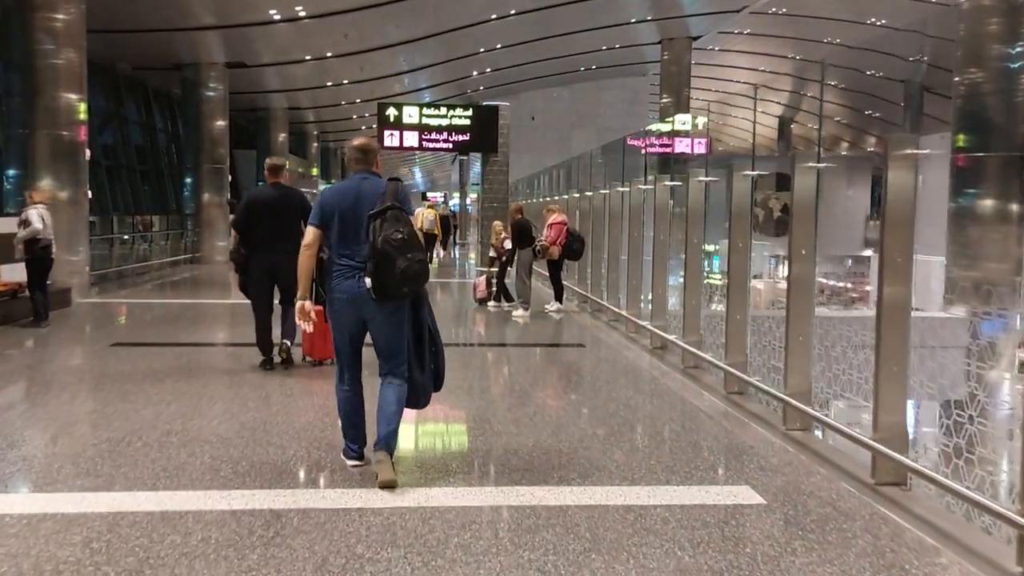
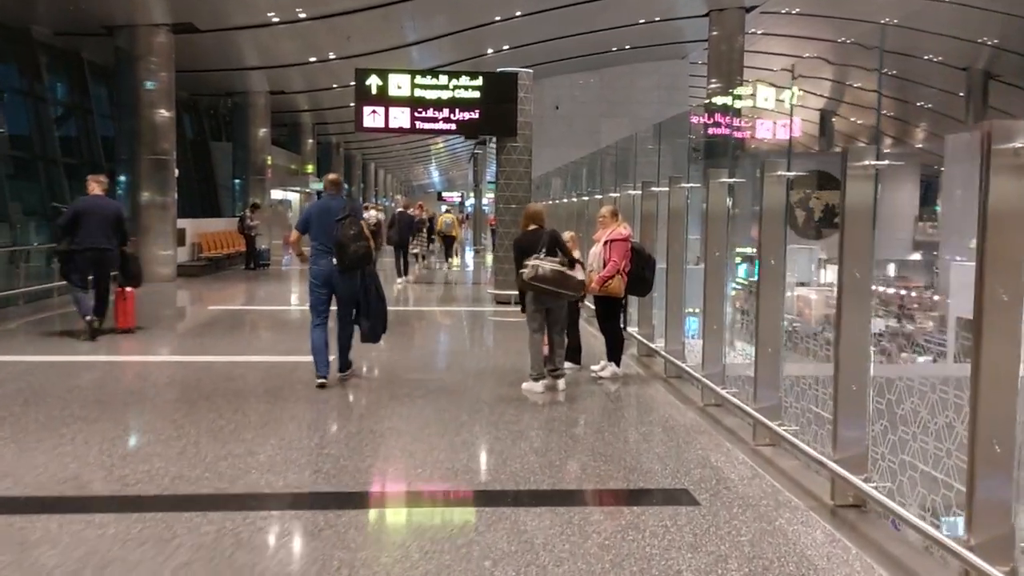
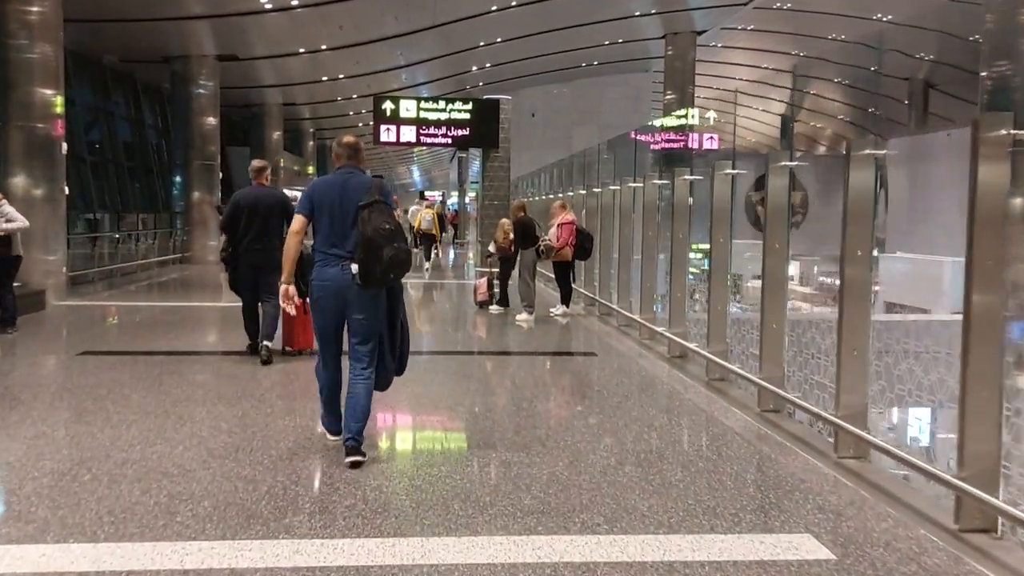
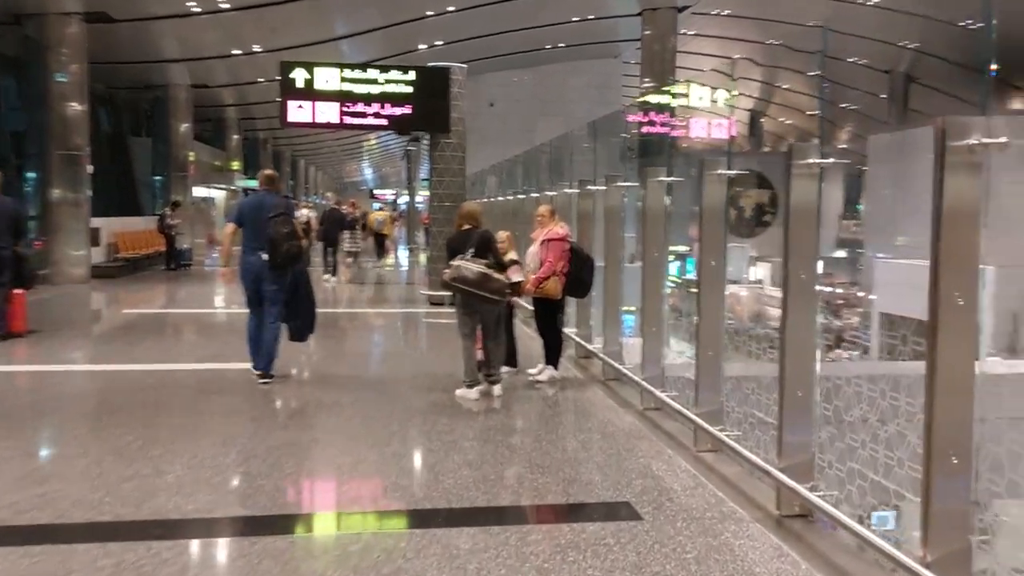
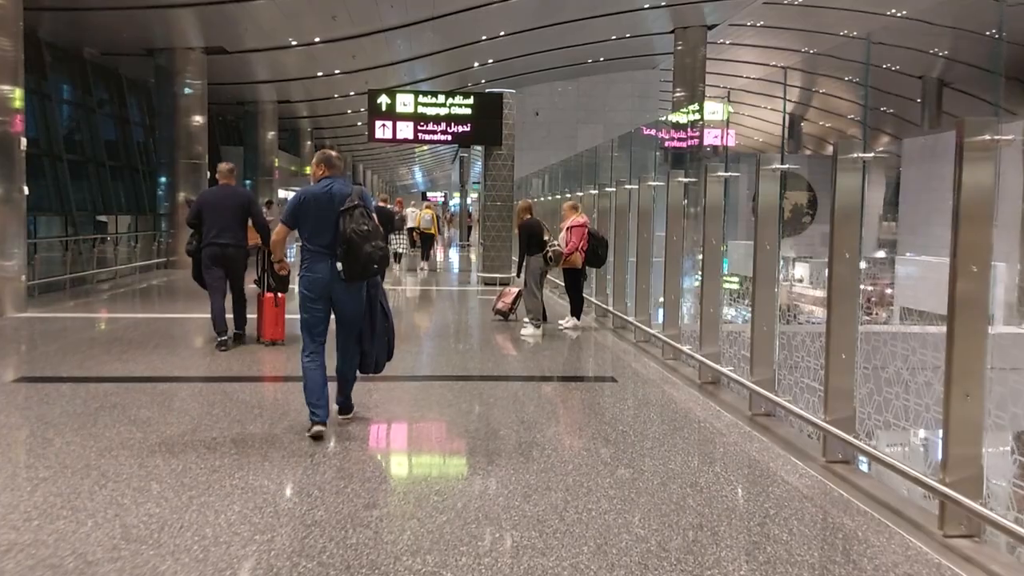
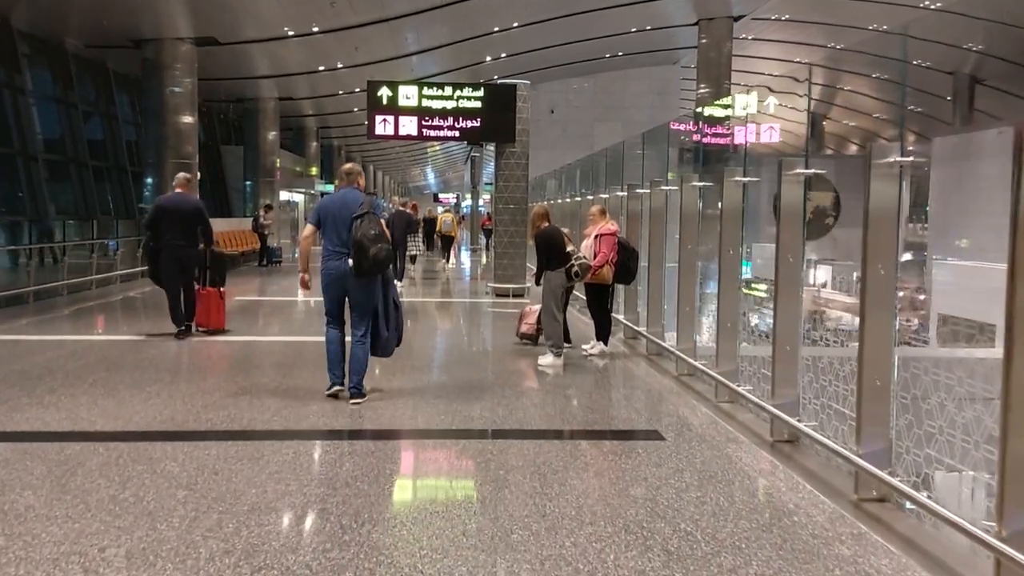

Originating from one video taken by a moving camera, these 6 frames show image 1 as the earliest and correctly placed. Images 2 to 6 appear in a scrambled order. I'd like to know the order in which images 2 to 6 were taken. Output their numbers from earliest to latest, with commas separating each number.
3, 5, 6, 2, 4
